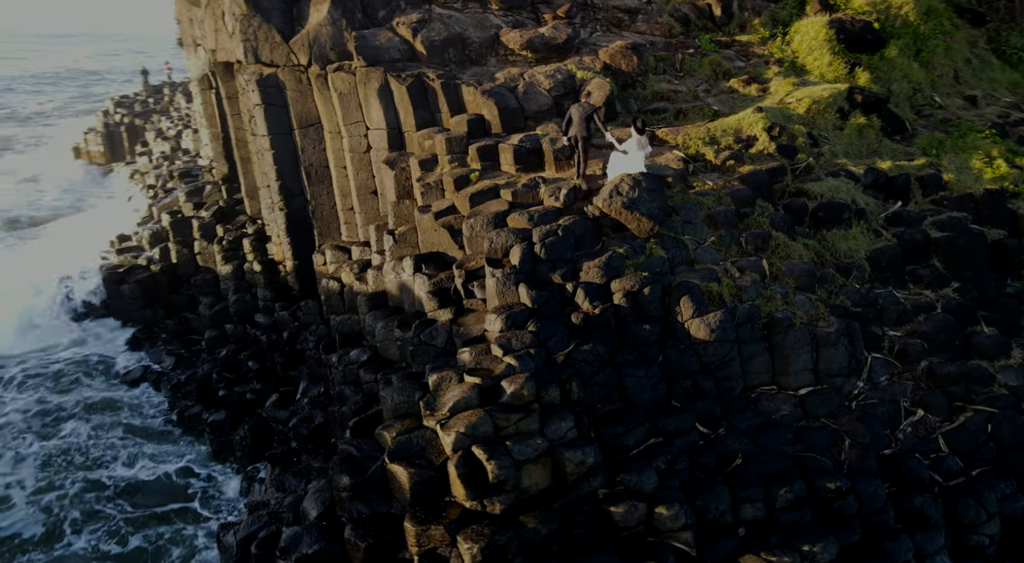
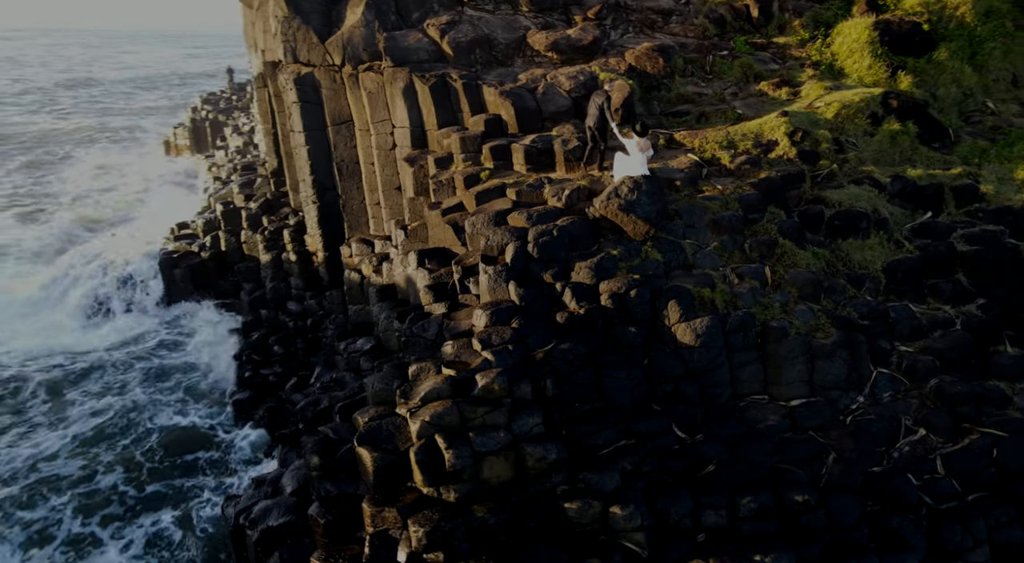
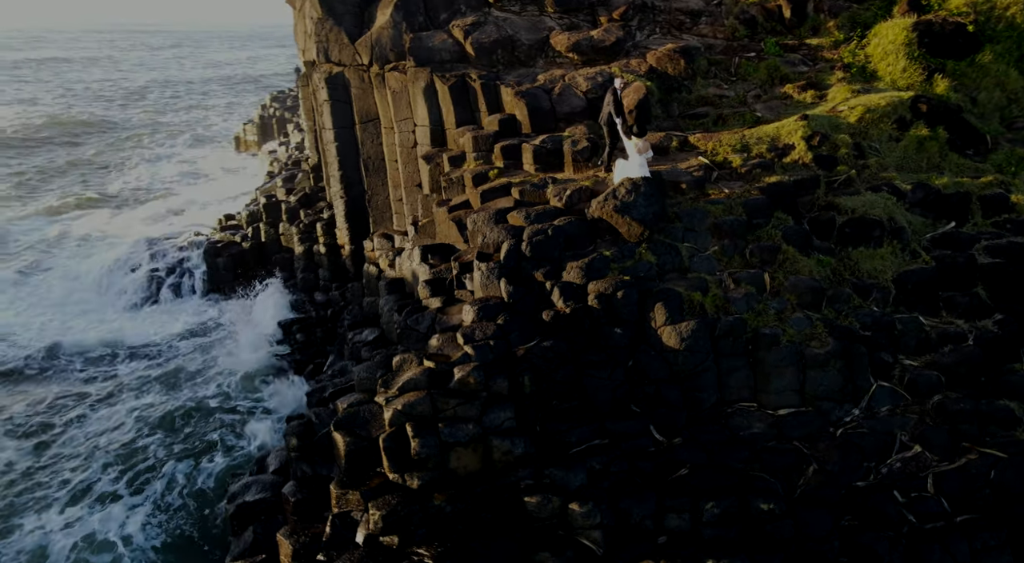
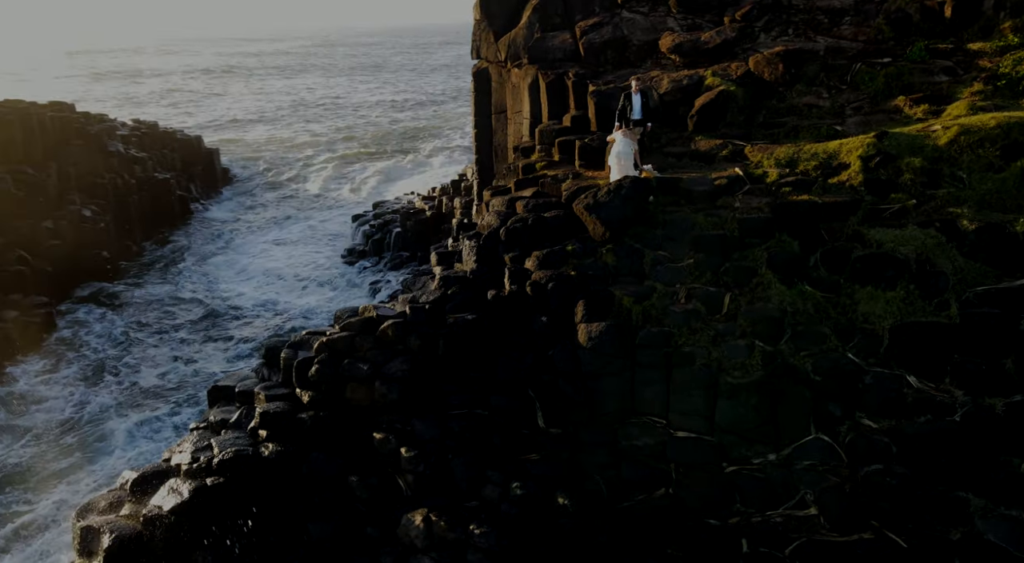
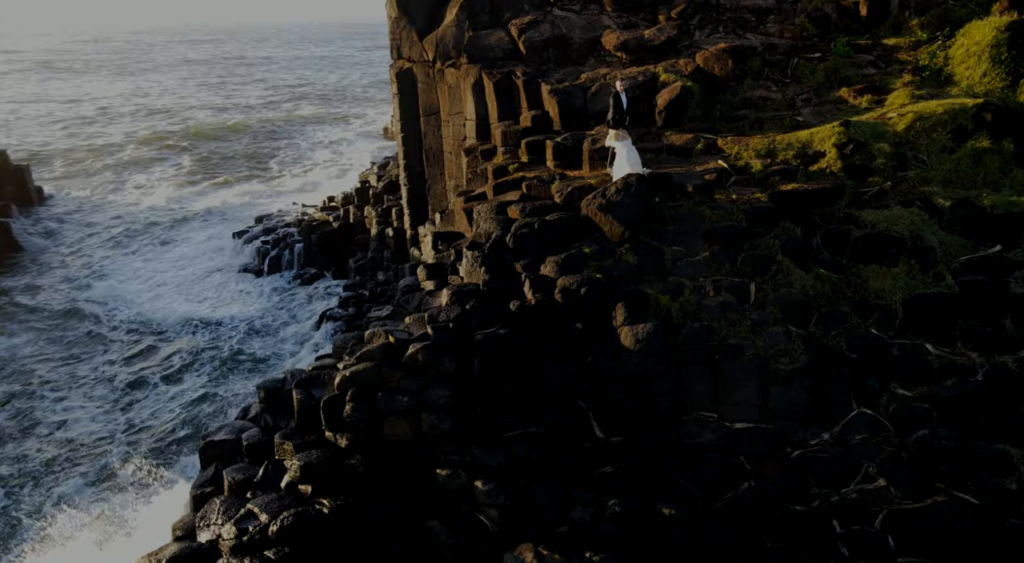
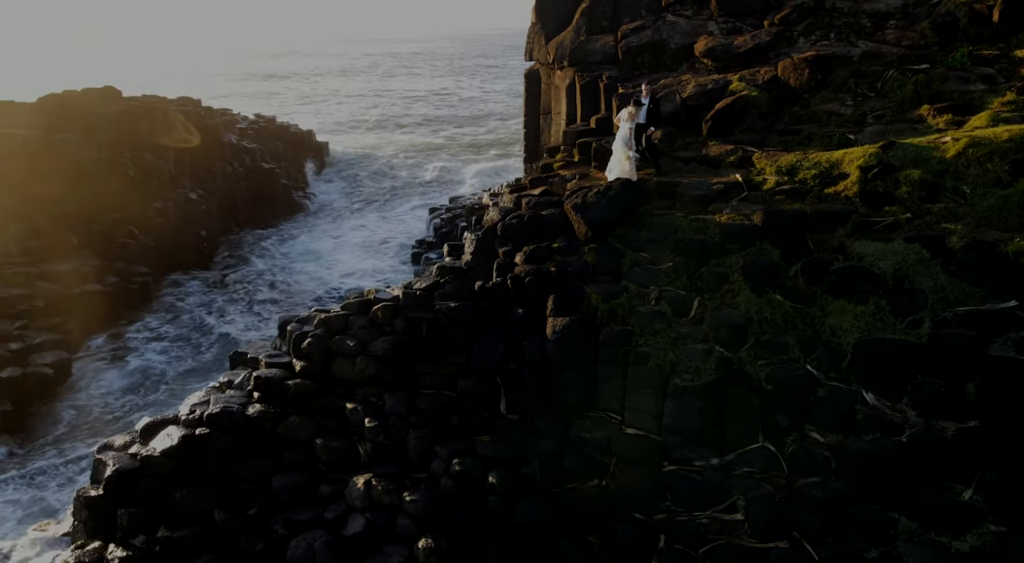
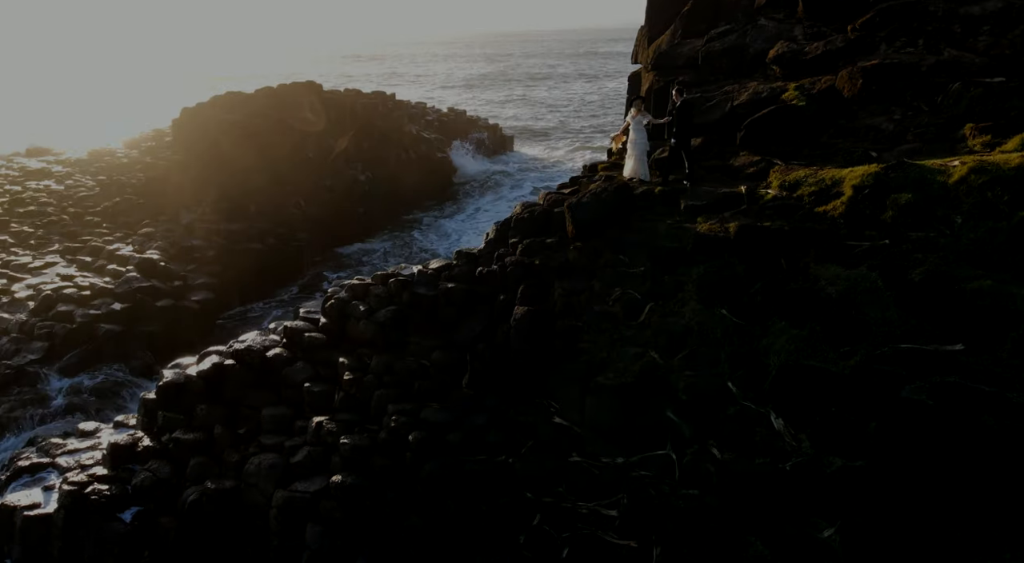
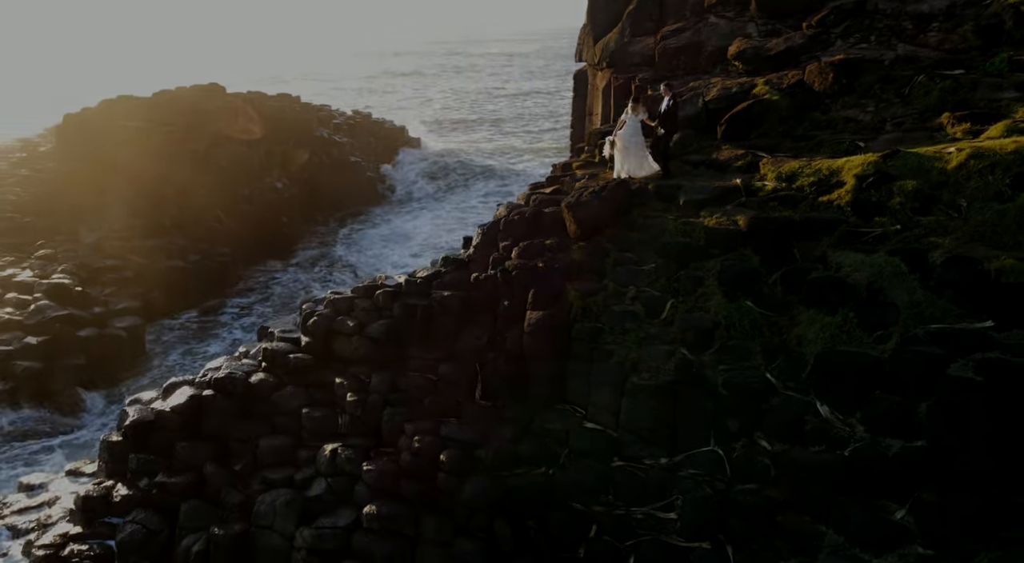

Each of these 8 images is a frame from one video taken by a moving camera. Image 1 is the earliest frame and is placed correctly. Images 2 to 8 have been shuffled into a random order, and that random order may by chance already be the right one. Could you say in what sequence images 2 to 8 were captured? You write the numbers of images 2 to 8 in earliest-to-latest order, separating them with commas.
2, 3, 5, 4, 6, 8, 7
